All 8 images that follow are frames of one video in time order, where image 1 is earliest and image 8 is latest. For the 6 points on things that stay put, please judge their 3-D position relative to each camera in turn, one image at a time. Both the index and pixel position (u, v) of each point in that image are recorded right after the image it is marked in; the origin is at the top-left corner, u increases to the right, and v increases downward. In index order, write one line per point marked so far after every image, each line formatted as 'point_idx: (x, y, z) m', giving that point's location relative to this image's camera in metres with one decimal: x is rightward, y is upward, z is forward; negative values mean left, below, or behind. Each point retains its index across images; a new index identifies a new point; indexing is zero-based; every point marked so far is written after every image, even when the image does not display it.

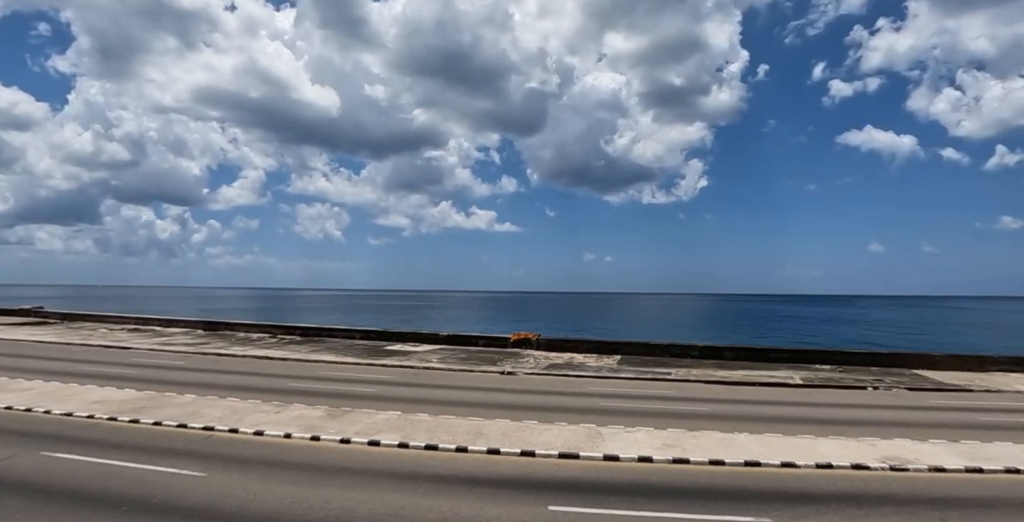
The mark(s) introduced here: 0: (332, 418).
0: (-6.5, -5.7, +17.1) m
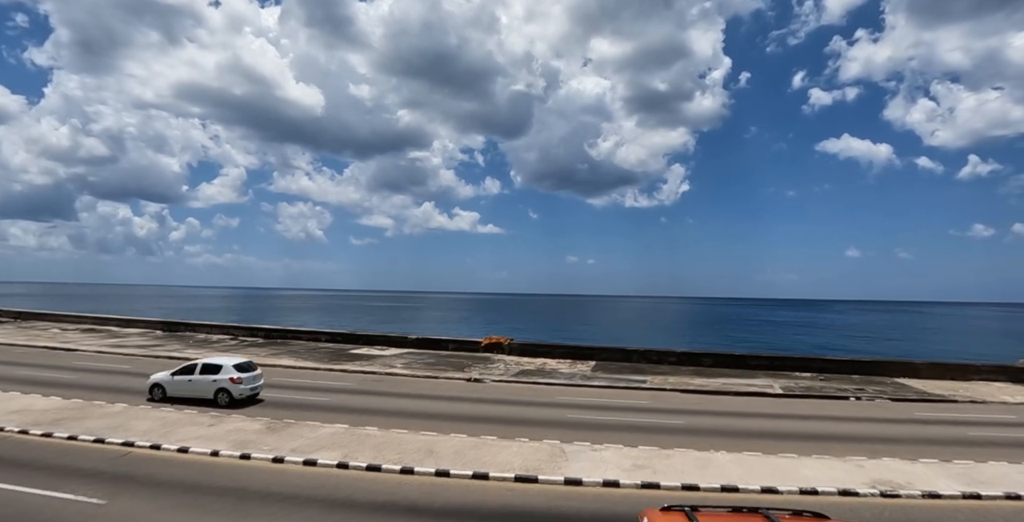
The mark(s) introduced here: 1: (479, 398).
0: (-7.8, -5.6, +15.4) m
1: (-1.4, -5.6, +19.2) m
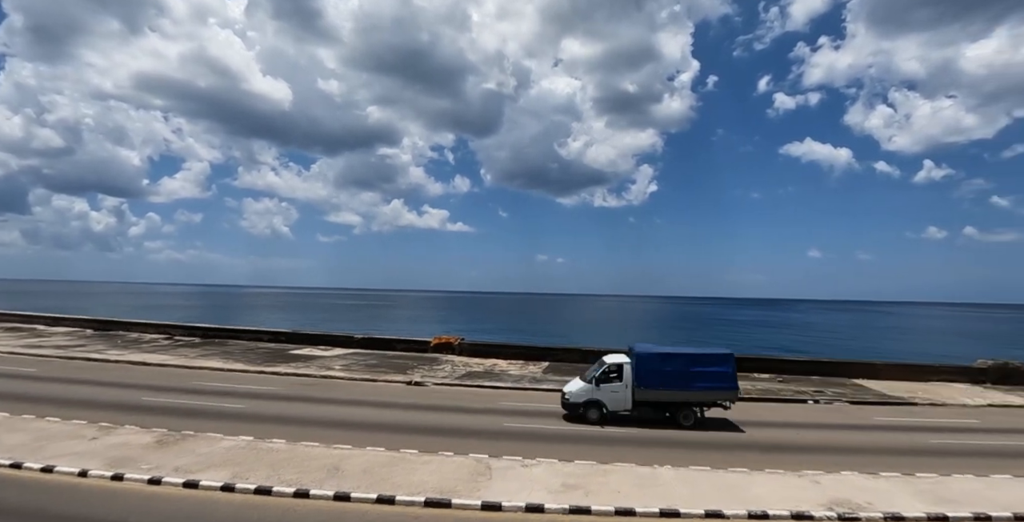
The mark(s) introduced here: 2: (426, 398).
0: (-9.9, -5.3, +13.3) m
1: (-3.7, -5.3, +17.4) m
2: (-3.4, -5.3, +18.3) m
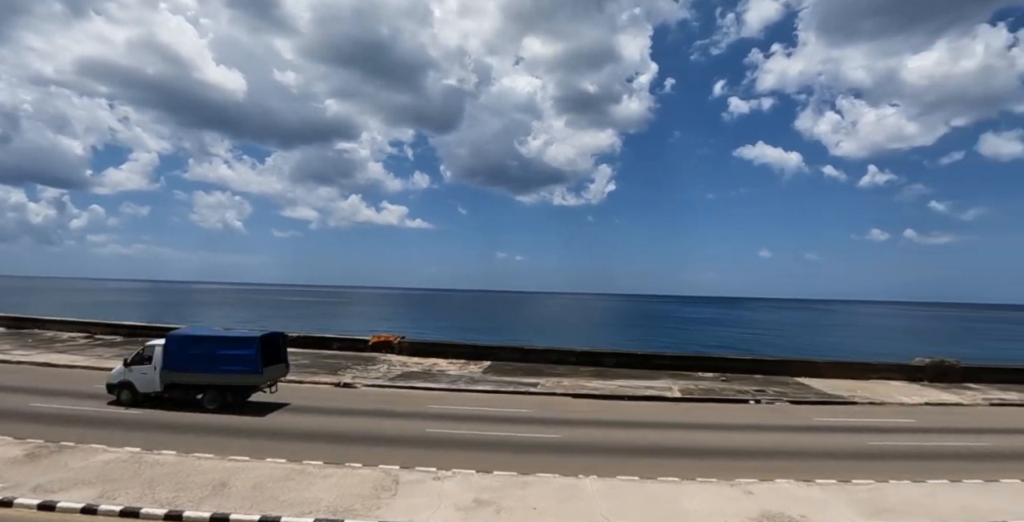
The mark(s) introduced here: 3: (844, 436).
0: (-11.8, -4.9, +11.4) m
1: (-6.0, -5.0, +16.0) m
2: (-5.7, -5.0, +16.9) m
3: (+7.1, -3.8, +10.2) m
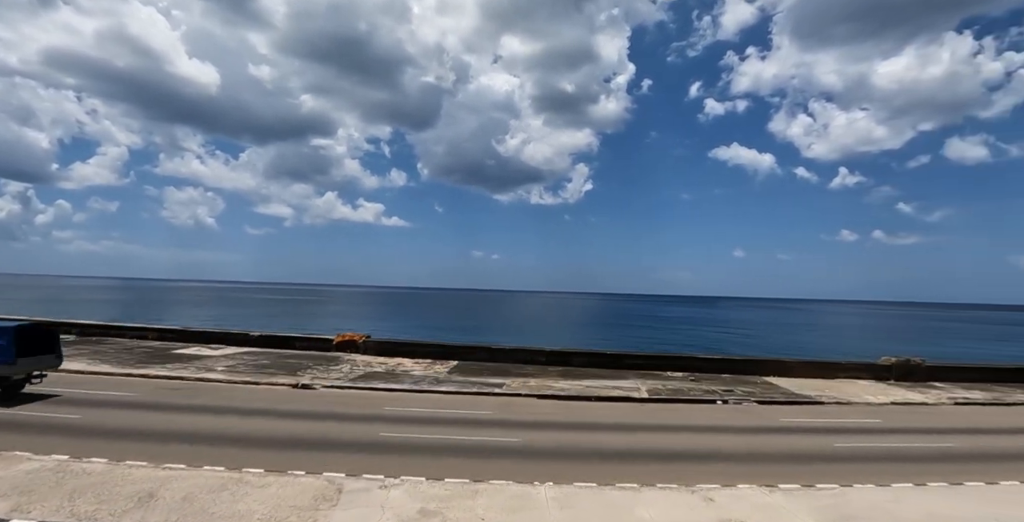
0: (-12.8, -4.7, +10.3) m
1: (-7.1, -4.8, +15.1) m
2: (-6.9, -4.8, +16.0) m
3: (+6.2, -3.7, +9.9) m
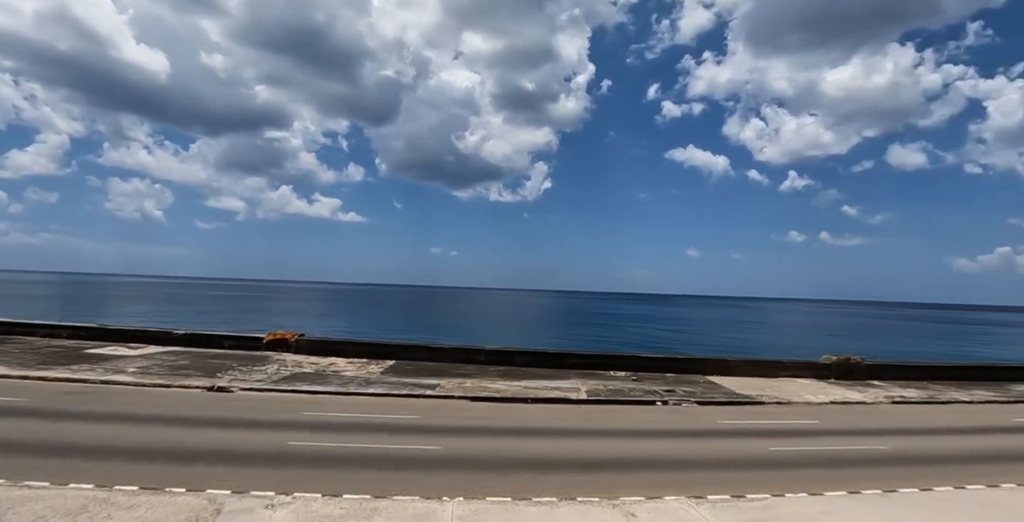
0: (-14.4, -4.3, +8.3) m
1: (-9.1, -4.5, +13.6) m
2: (-9.0, -4.5, +14.5) m
3: (+4.6, -3.5, +9.3) m
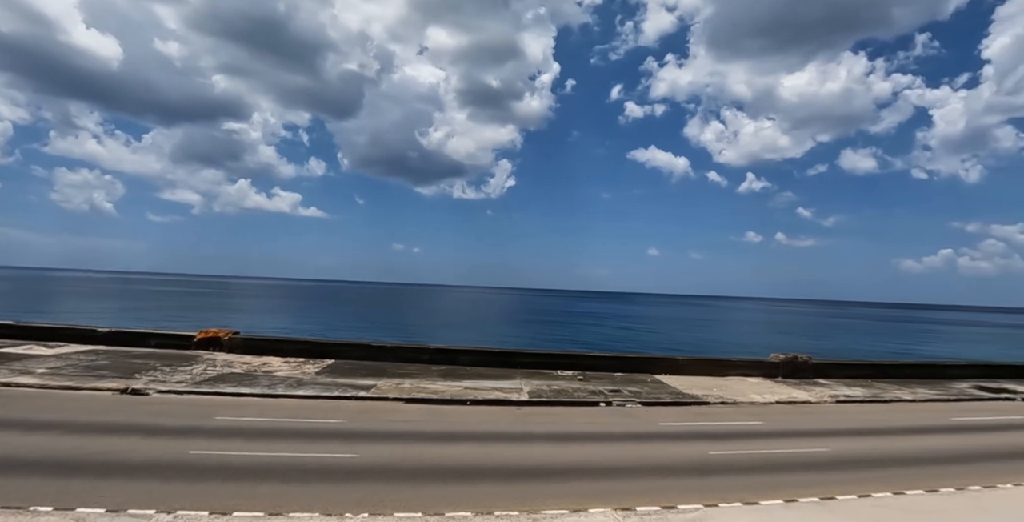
0: (-15.7, -4.0, +6.6) m
1: (-10.8, -4.2, +12.2) m
2: (-10.6, -4.2, +13.1) m
3: (+3.2, -3.4, +8.7) m
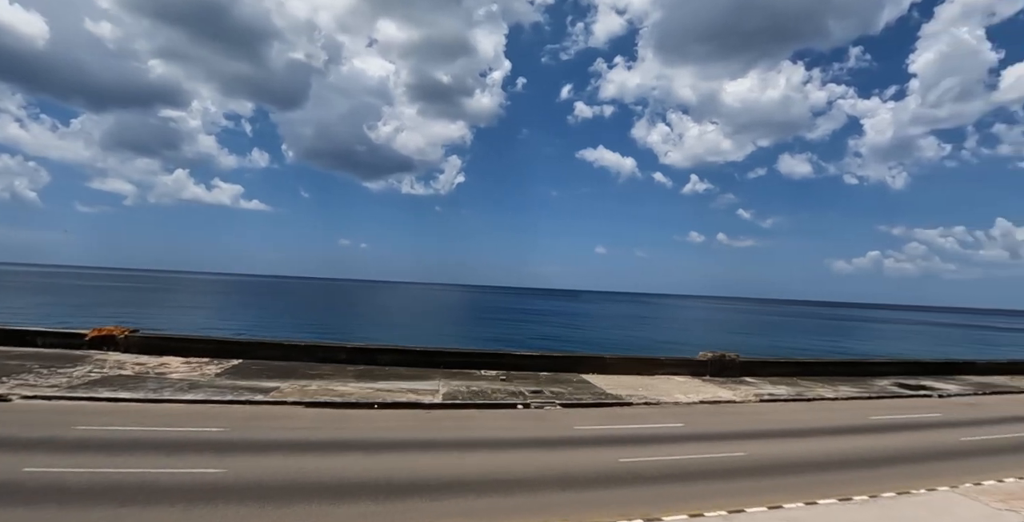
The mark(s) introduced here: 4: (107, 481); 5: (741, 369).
0: (-17.2, -3.5, +4.3) m
1: (-12.8, -3.8, +10.2) m
2: (-12.7, -3.8, +11.1) m
3: (+1.4, -3.2, +8.0) m
4: (-6.4, -3.5, +7.6) m
5: (+9.4, -4.3, +18.9) m
